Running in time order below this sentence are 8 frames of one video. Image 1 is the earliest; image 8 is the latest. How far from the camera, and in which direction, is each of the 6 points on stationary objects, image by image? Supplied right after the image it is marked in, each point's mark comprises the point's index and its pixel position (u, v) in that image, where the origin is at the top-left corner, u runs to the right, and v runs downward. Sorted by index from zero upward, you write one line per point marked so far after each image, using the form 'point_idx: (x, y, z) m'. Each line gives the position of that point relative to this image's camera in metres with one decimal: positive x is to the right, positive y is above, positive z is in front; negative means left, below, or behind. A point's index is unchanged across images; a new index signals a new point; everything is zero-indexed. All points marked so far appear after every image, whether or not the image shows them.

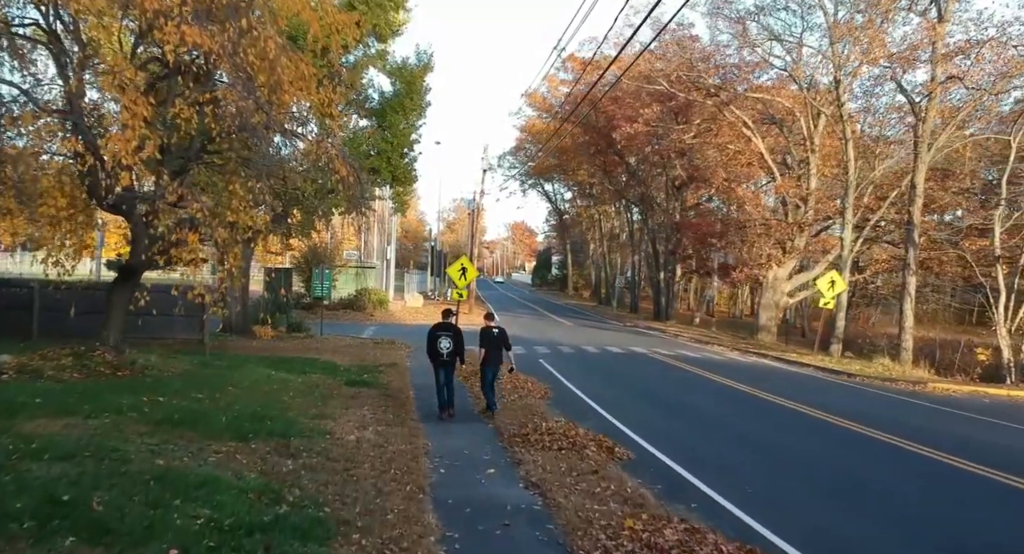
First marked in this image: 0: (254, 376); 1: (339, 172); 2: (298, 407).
0: (-4.5, -1.7, +12.8) m
1: (-3.3, +2.0, +13.8) m
2: (-3.0, -1.8, +10.3) m
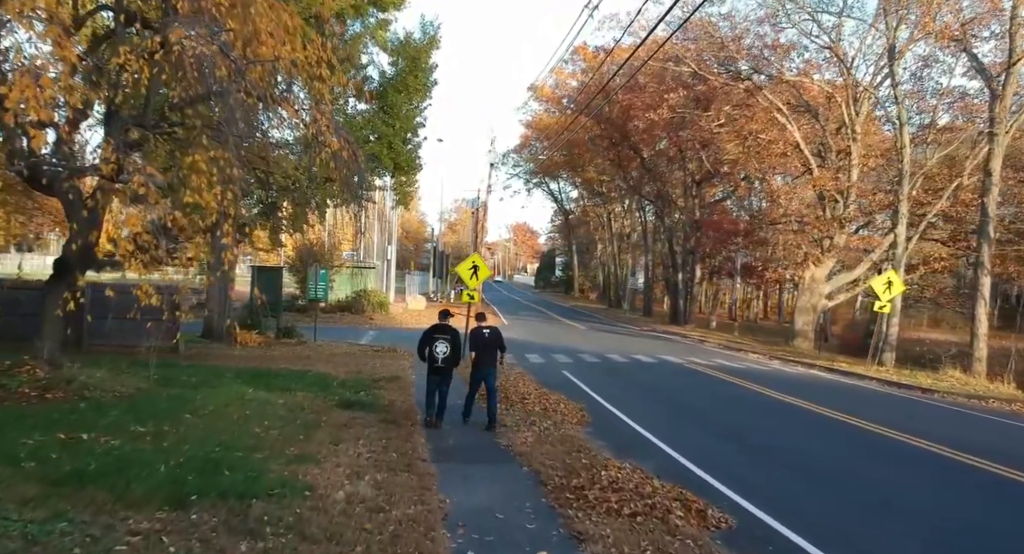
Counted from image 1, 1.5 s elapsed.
0: (-4.0, -1.7, +10.3) m
1: (-2.8, +2.0, +11.4) m
2: (-2.6, -1.8, +7.8) m
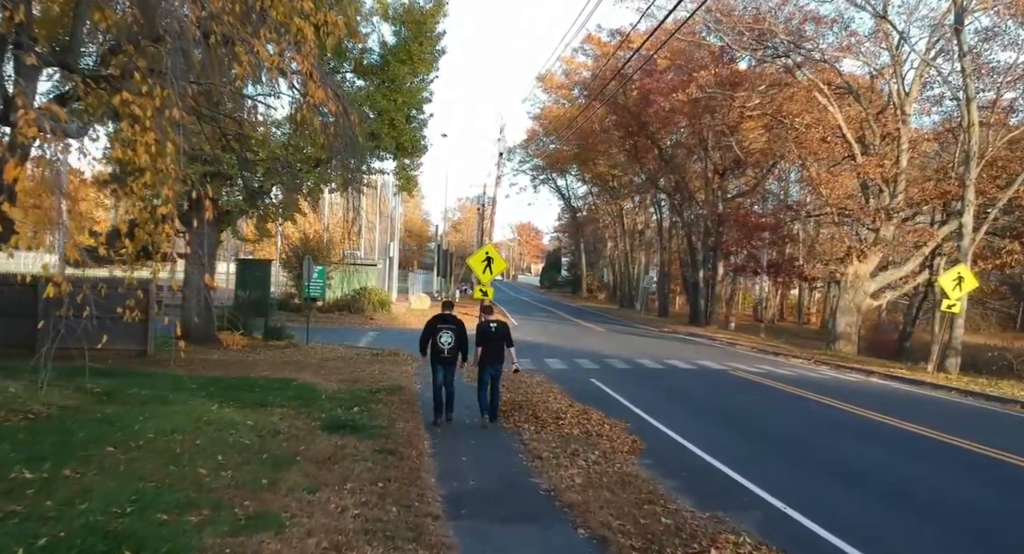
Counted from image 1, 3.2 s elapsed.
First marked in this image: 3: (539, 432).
0: (-3.6, -1.5, +8.0) m
1: (-2.4, +2.2, +9.0) m
2: (-2.2, -1.6, +5.4) m
3: (+0.3, -1.9, +8.8) m
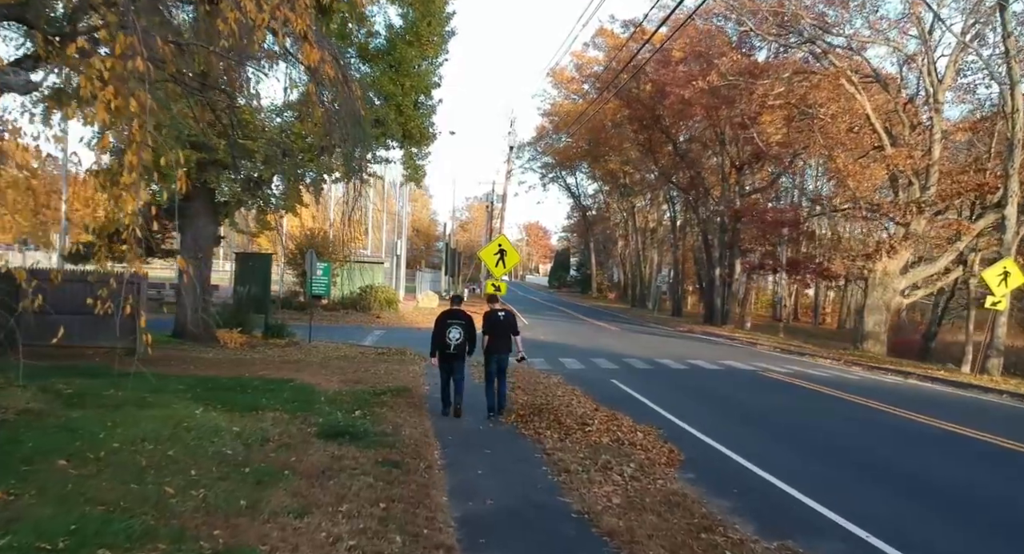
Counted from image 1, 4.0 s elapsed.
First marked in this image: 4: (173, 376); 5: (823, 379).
0: (-3.4, -1.4, +7.0) m
1: (-2.2, +2.3, +8.0) m
2: (-2.0, -1.5, +4.4) m
3: (+0.5, -1.7, +7.7) m
4: (-5.1, -1.5, +10.9) m
5: (+7.0, -2.3, +16.6) m
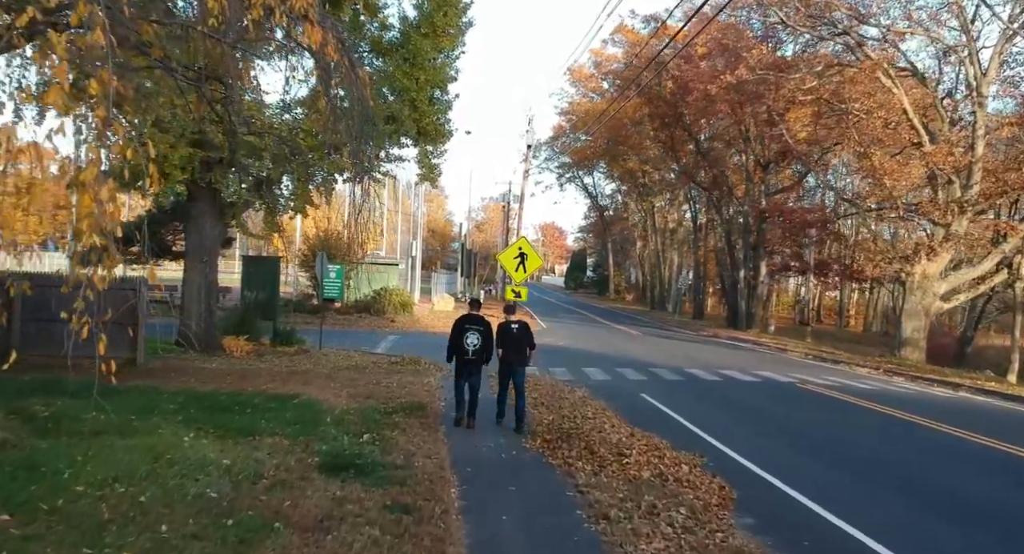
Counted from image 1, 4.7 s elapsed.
0: (-3.2, -1.5, +6.1) m
1: (-1.9, +2.2, +7.1) m
2: (-1.8, -1.6, +3.6) m
3: (+0.8, -1.8, +6.8) m
4: (-4.7, -1.6, +10.0) m
5: (+7.4, -2.4, +15.5) m
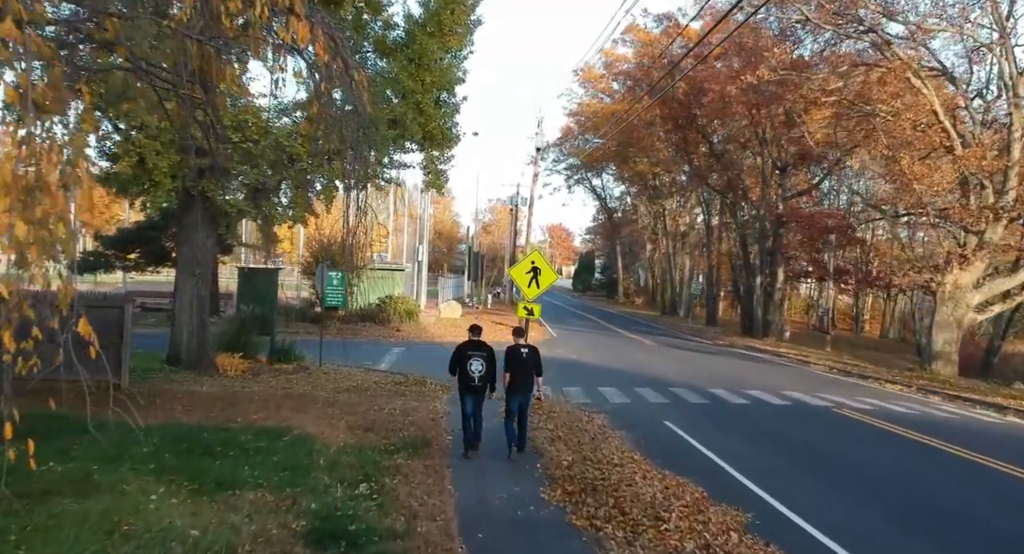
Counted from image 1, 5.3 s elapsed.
0: (-3.0, -1.8, +5.1) m
1: (-1.8, +1.9, +6.1) m
2: (-1.7, -1.9, +2.6) m
3: (+1.0, -2.1, +5.8) m
4: (-4.6, -1.9, +9.1) m
5: (+7.7, -2.7, +14.4) m
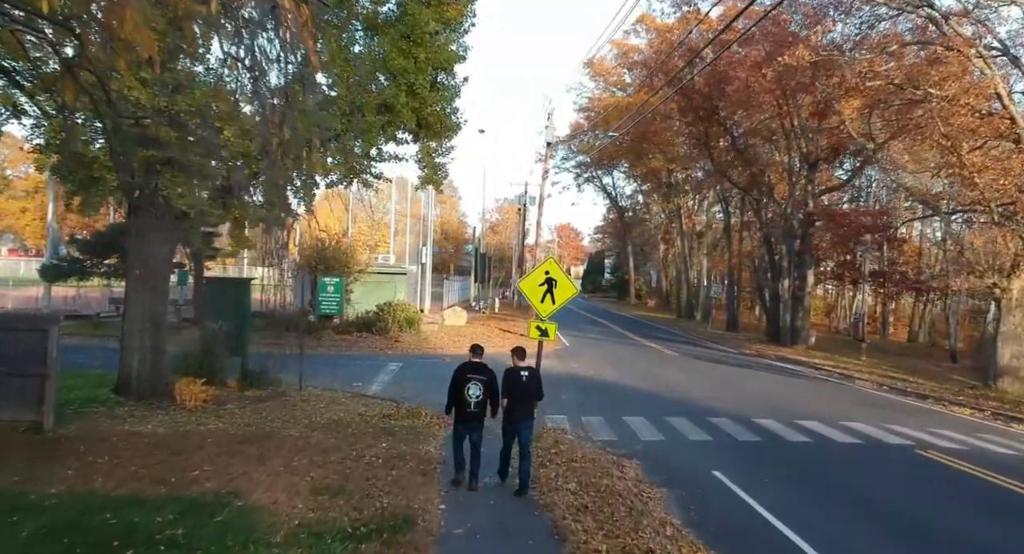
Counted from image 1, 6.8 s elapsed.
0: (-3.0, -2.0, +2.8) m
1: (-1.7, +1.7, +3.8) m
2: (-1.6, -2.1, +0.3) m
3: (+1.0, -2.3, +3.5) m
4: (-4.4, -2.1, +6.8) m
5: (+7.8, -2.9, +12.0) m
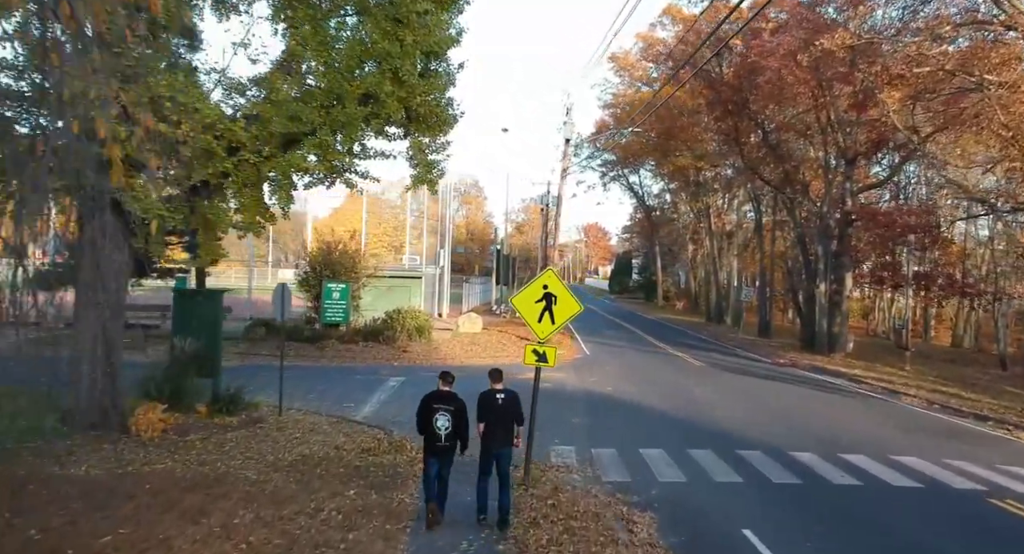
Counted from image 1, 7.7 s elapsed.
0: (-3.4, -2.2, +1.3) m
1: (-2.1, +1.5, +2.3) m
2: (-2.1, -2.3, -1.3) m
3: (+0.6, -2.5, +1.8) m
4: (-4.7, -2.3, +5.4) m
5: (+7.8, -3.0, +10.1) m
